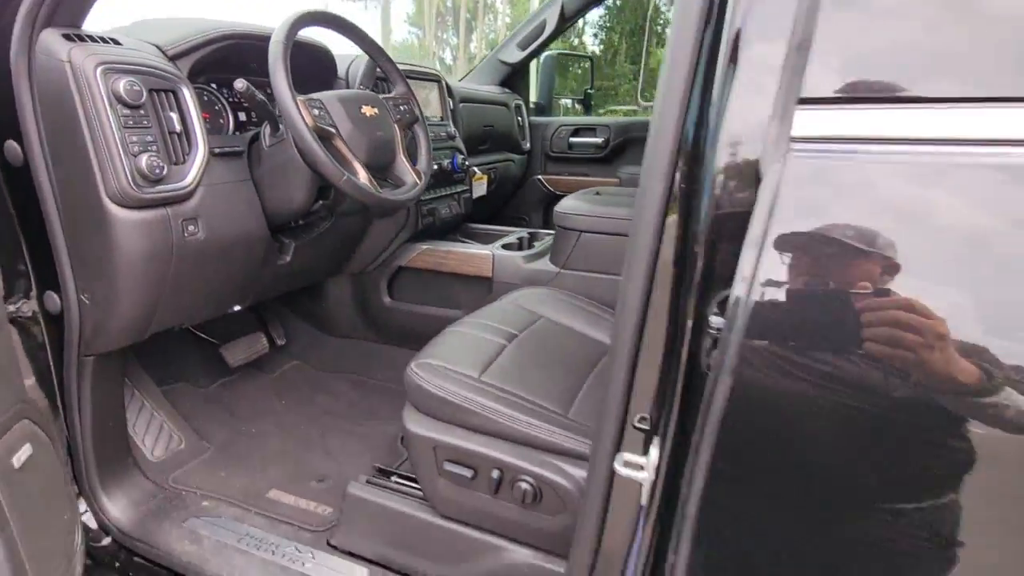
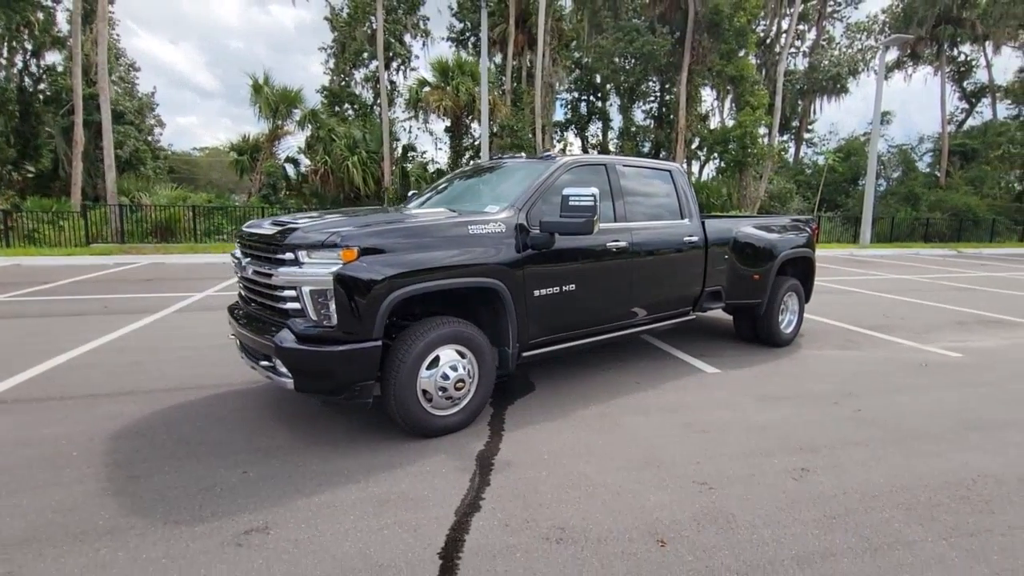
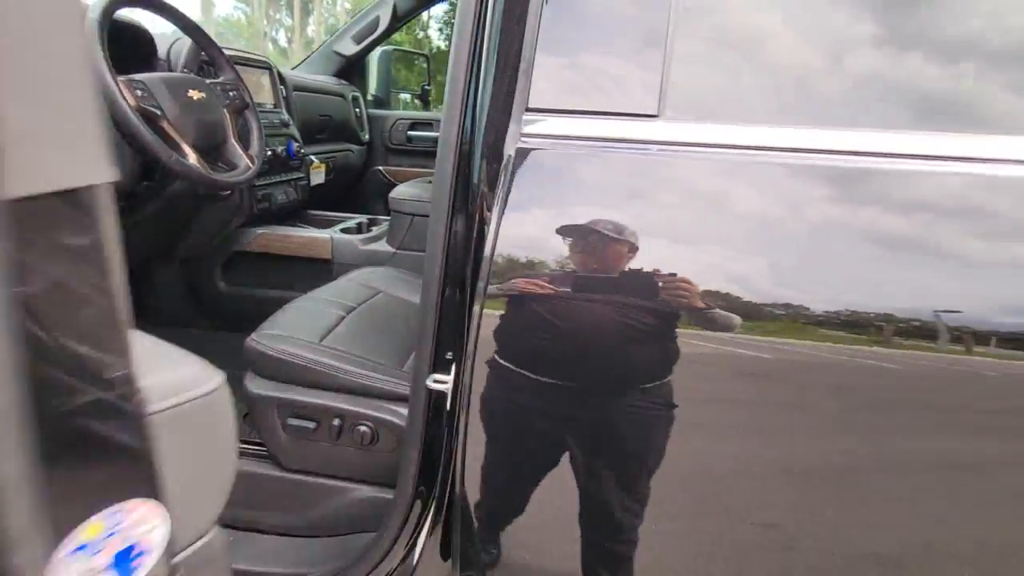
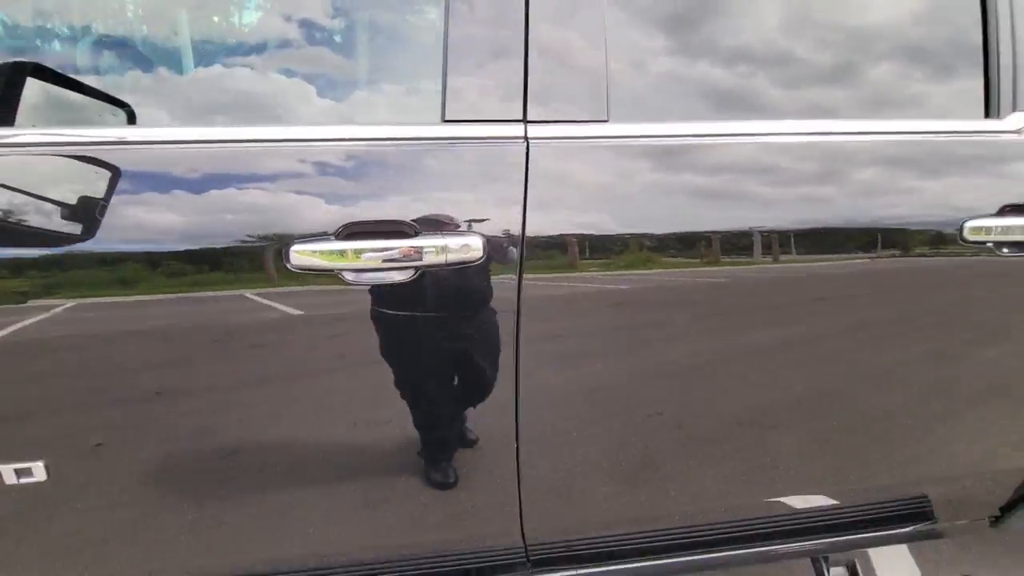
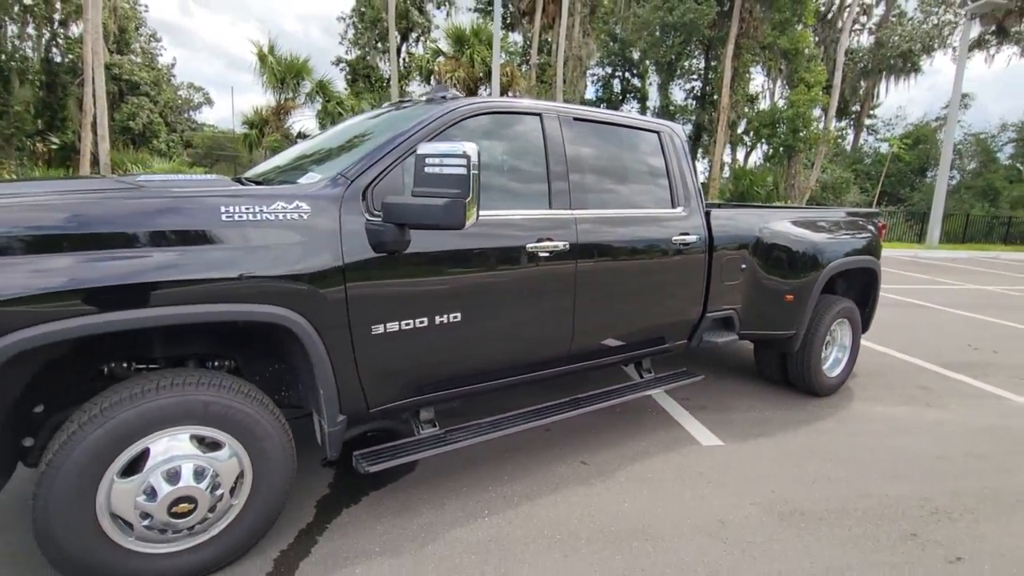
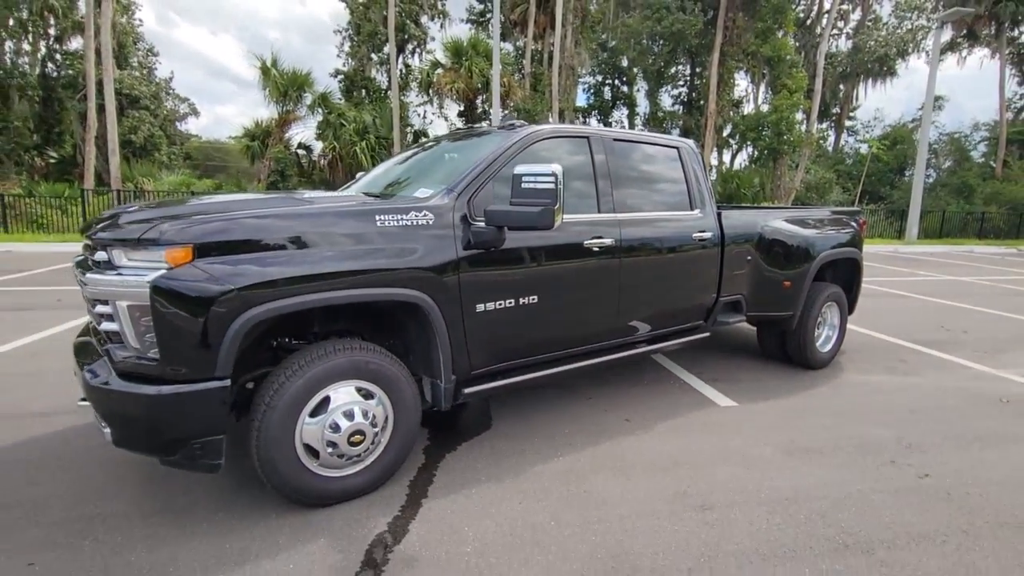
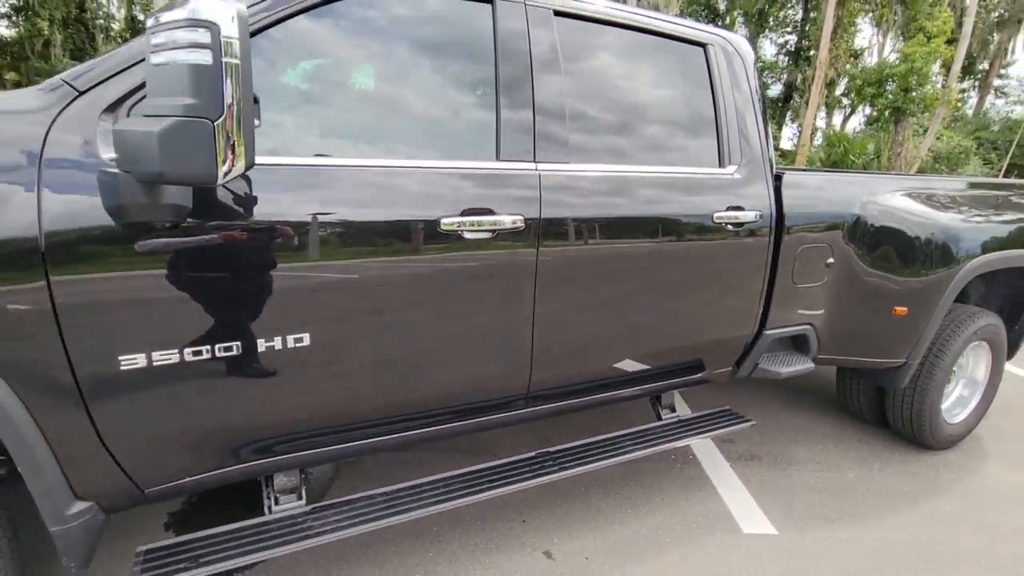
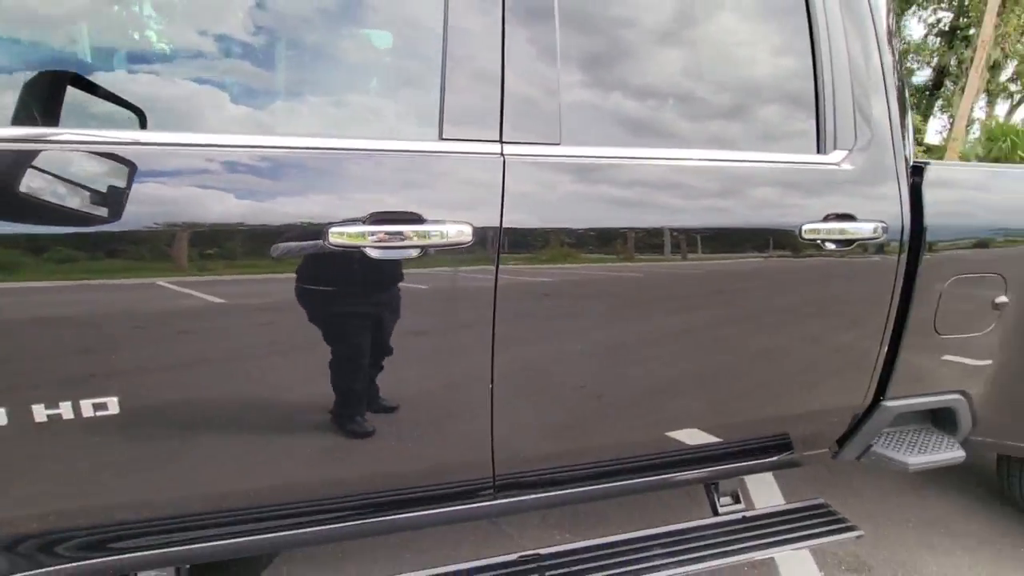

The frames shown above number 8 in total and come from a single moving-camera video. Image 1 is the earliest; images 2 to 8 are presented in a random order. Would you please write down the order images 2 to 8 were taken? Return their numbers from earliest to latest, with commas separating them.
3, 4, 8, 7, 5, 6, 2
